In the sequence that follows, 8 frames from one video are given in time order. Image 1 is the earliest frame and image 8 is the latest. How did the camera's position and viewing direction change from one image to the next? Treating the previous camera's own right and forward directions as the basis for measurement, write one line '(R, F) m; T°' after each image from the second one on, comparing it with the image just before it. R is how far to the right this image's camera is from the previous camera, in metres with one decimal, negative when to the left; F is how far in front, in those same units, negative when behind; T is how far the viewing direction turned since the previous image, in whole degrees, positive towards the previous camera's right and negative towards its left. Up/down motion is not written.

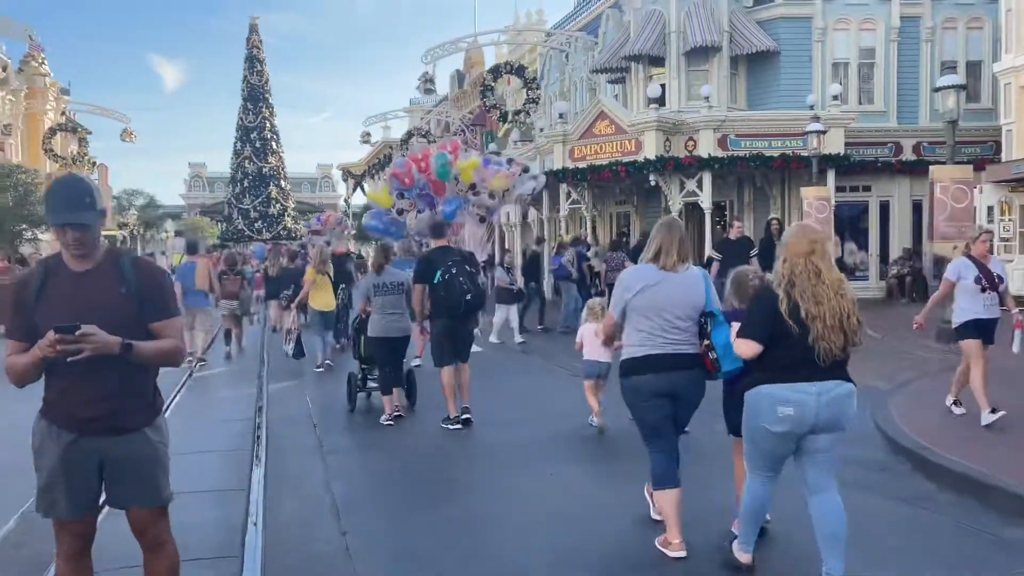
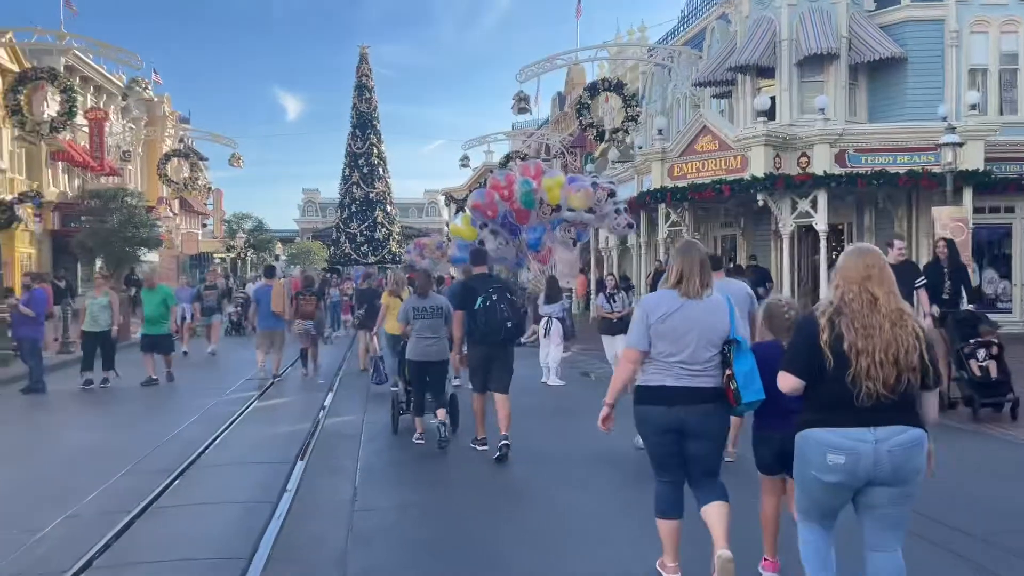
(+0.2, +0.9) m; -7°
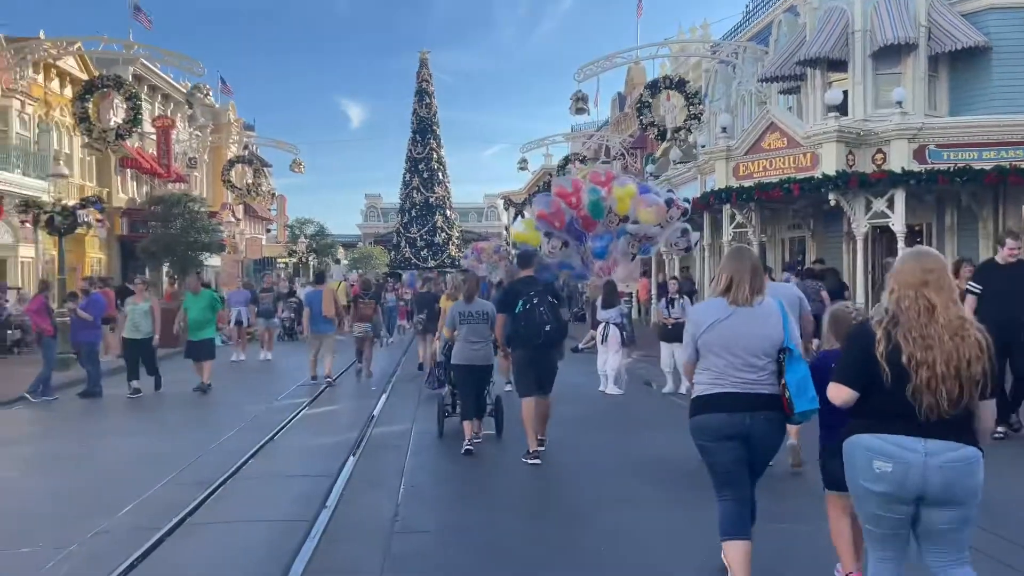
(0.0, +0.4) m; -4°
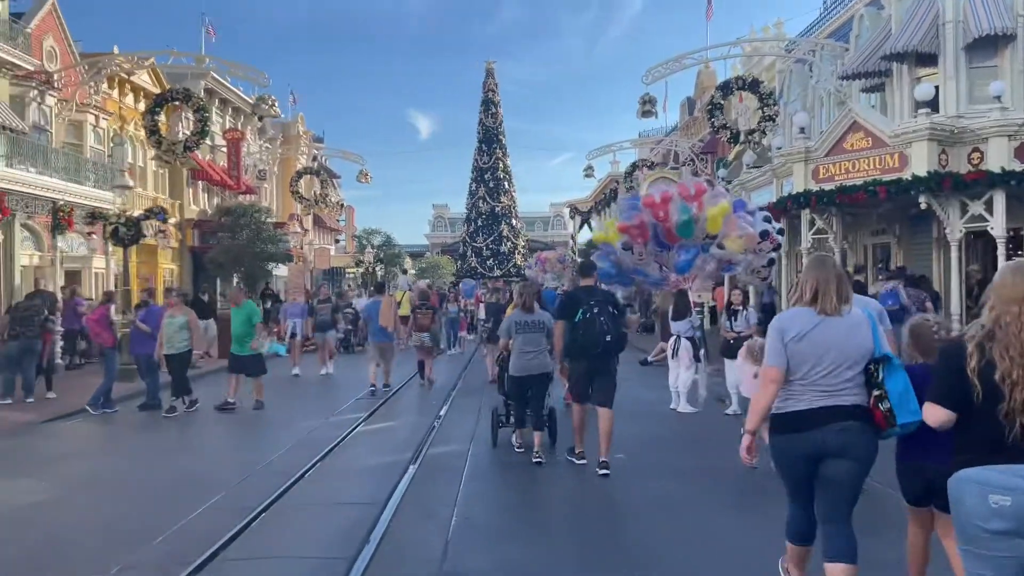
(0.0, +0.5) m; -4°
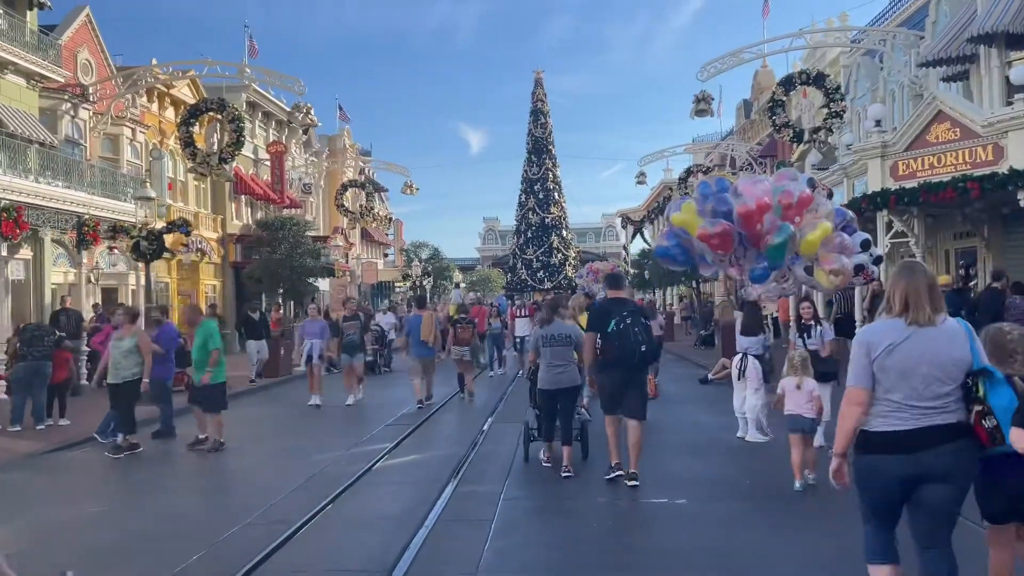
(+0.1, +1.2) m; -3°
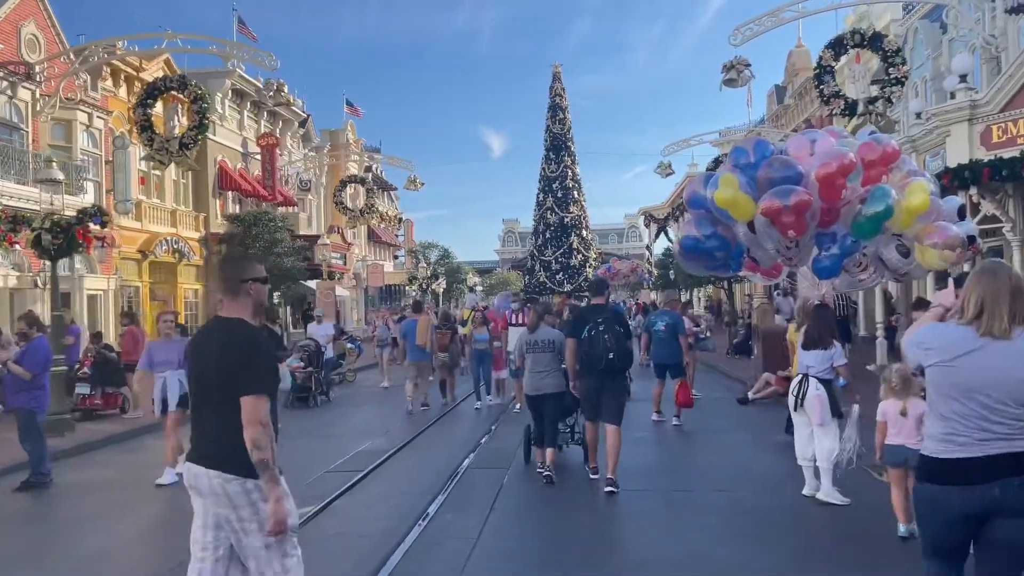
(+0.4, +2.8) m; -1°
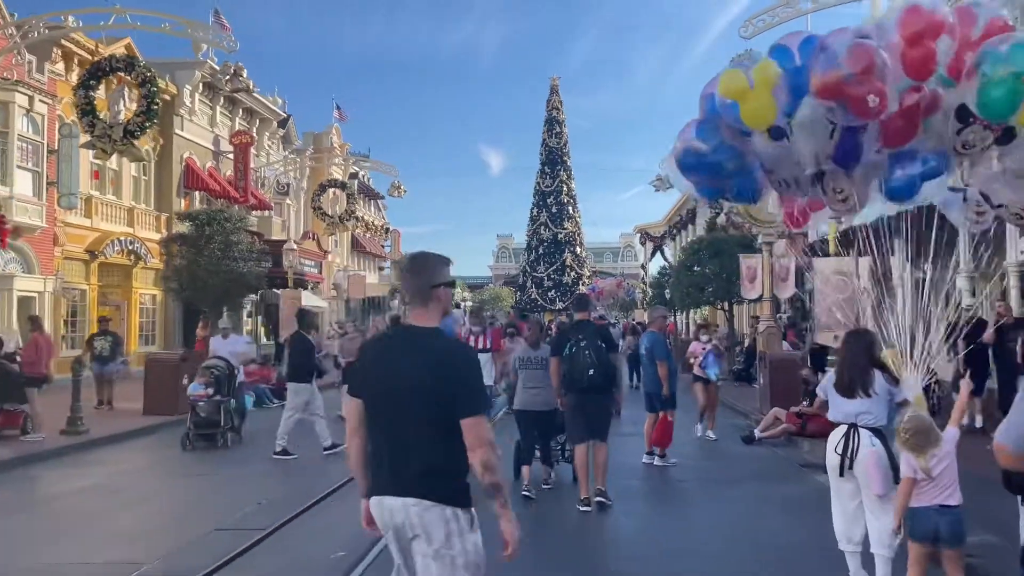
(+0.3, +1.9) m; 0°
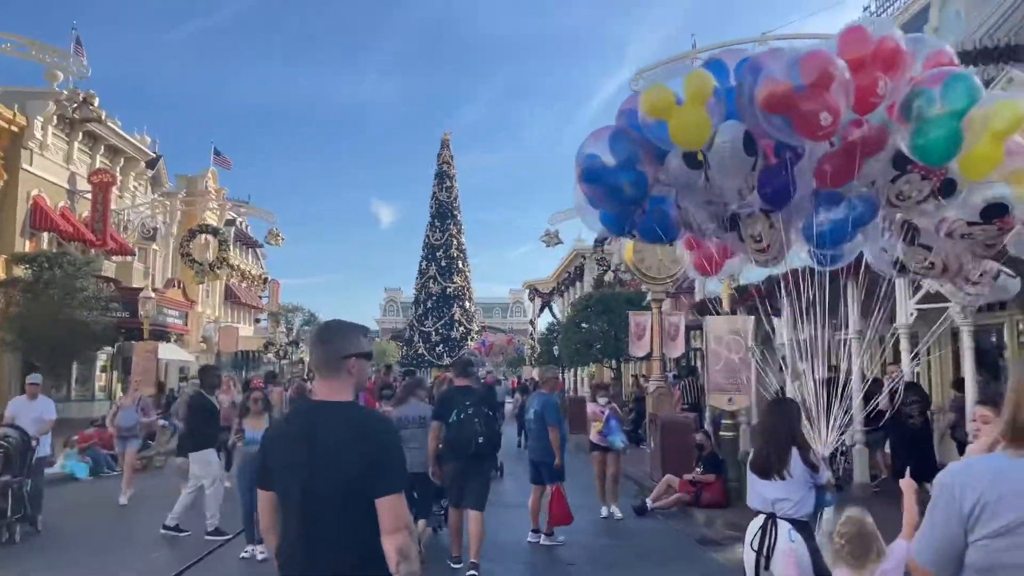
(+0.2, +1.2) m; +7°
